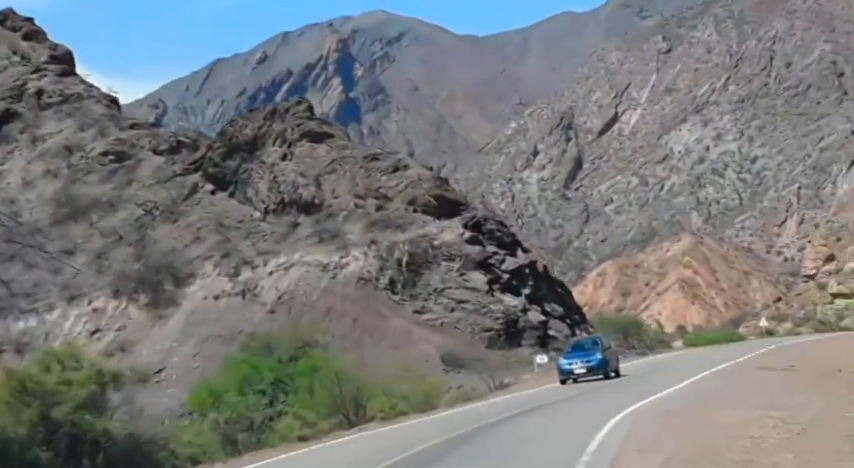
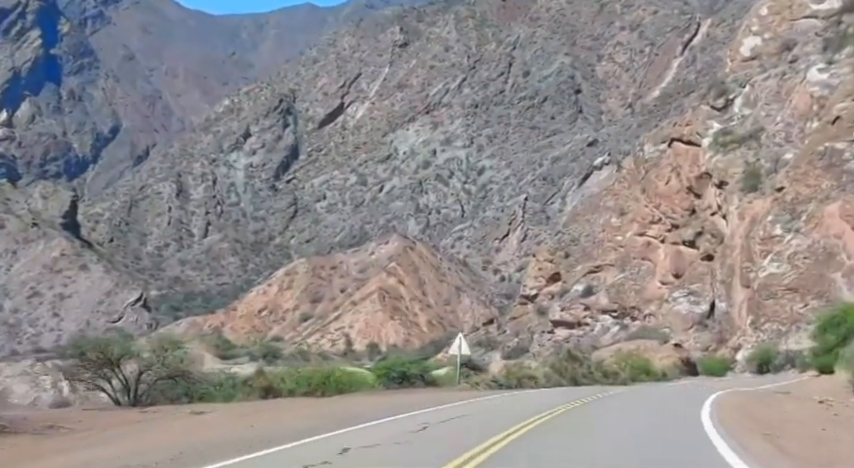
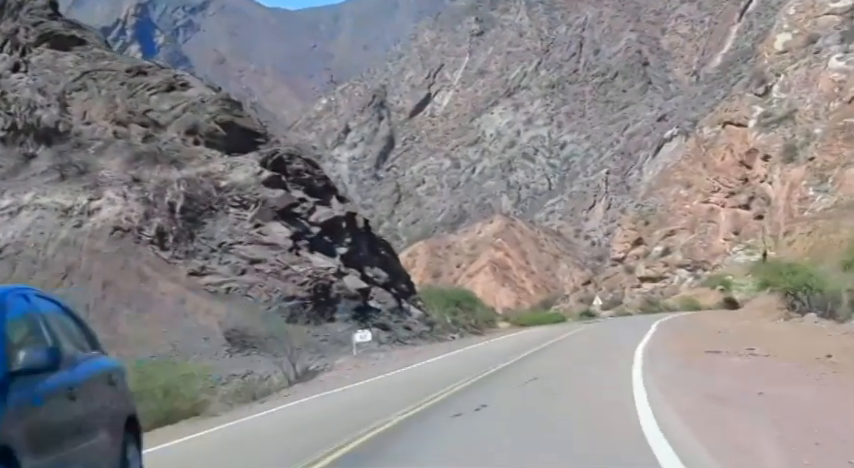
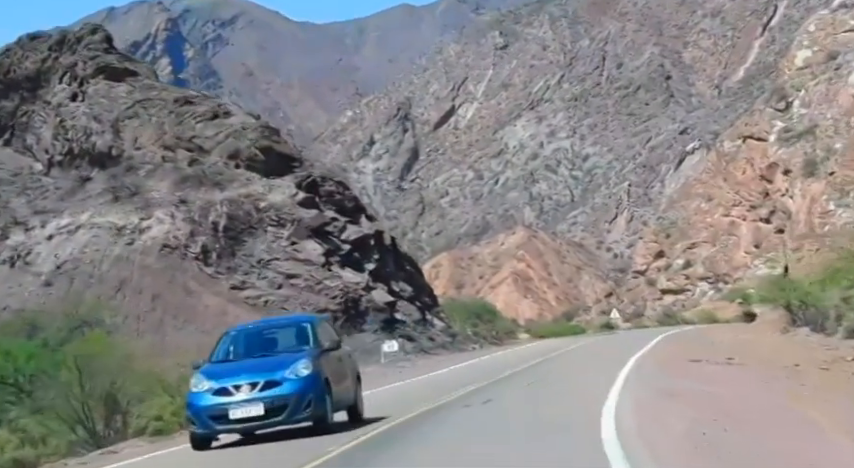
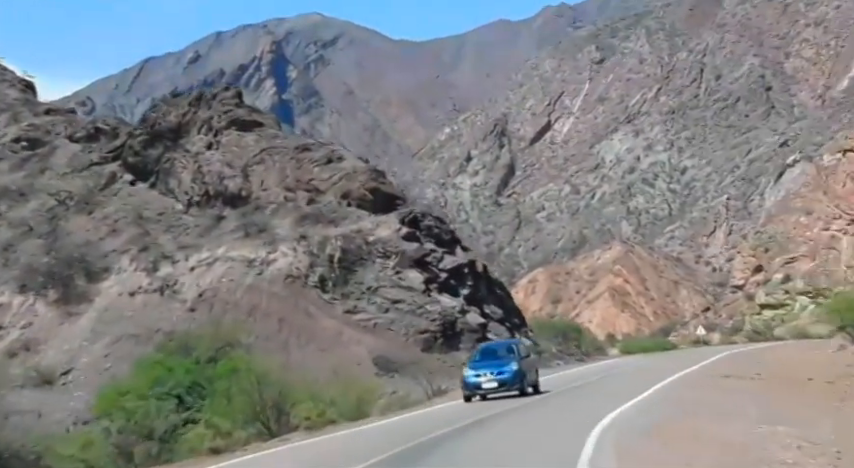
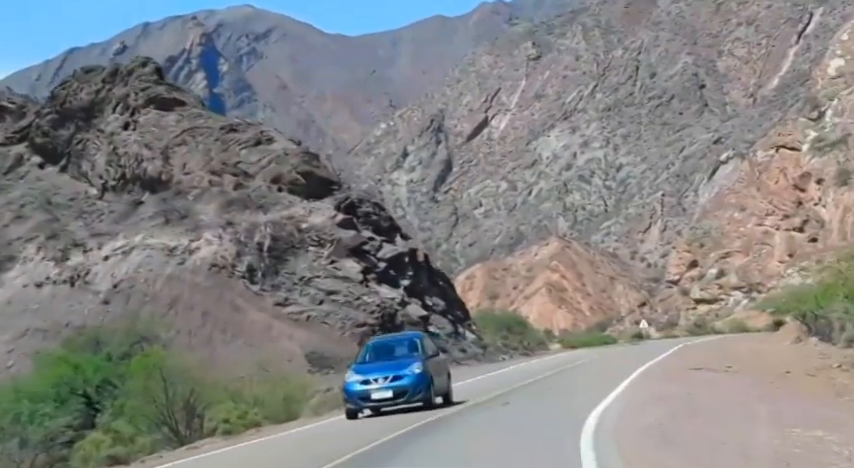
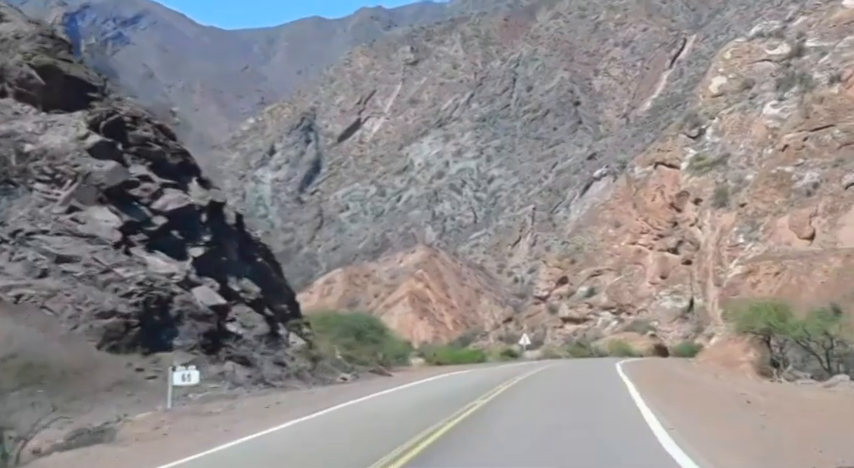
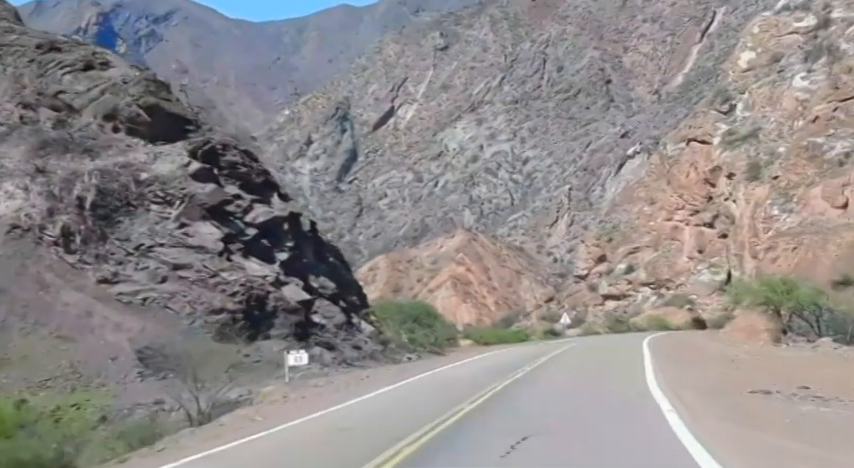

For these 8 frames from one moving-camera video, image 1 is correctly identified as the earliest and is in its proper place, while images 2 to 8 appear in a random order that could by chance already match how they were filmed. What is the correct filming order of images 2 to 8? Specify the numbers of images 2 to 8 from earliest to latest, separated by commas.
5, 6, 4, 3, 8, 7, 2
